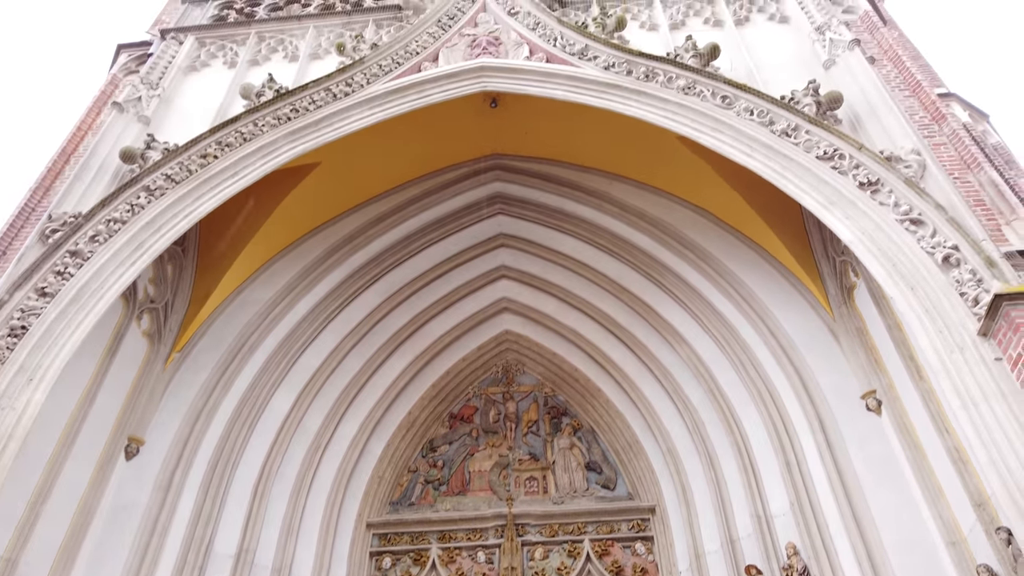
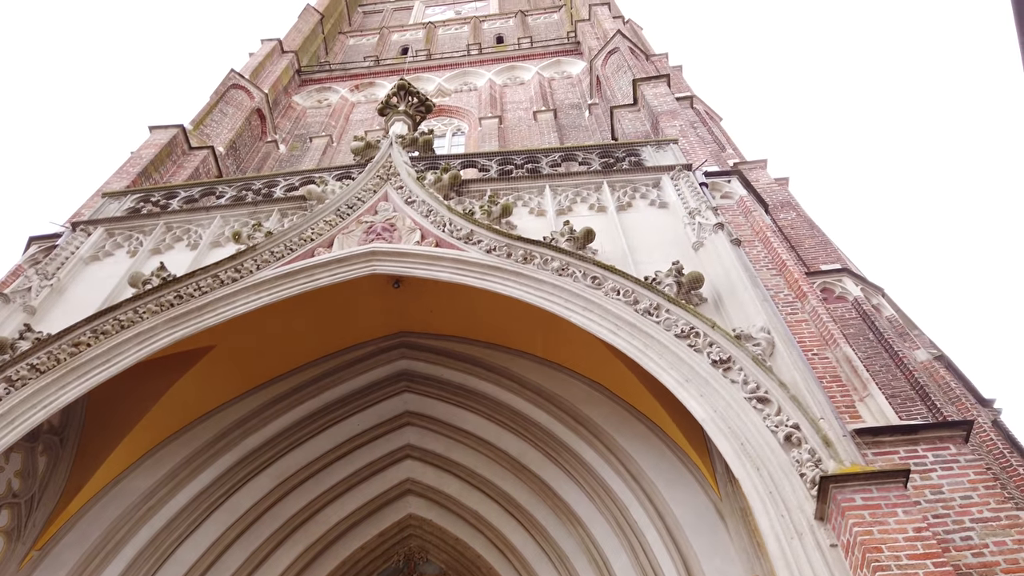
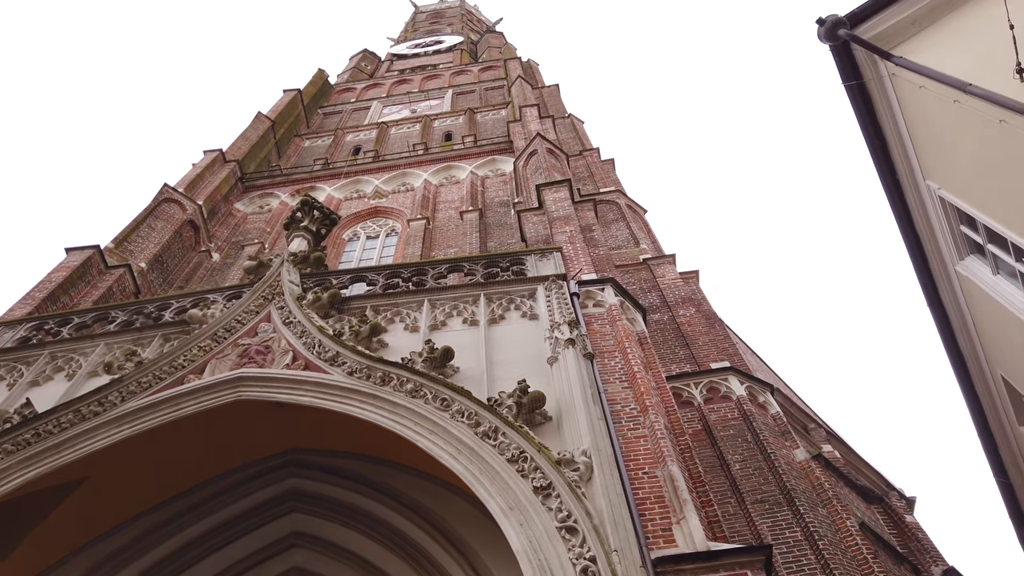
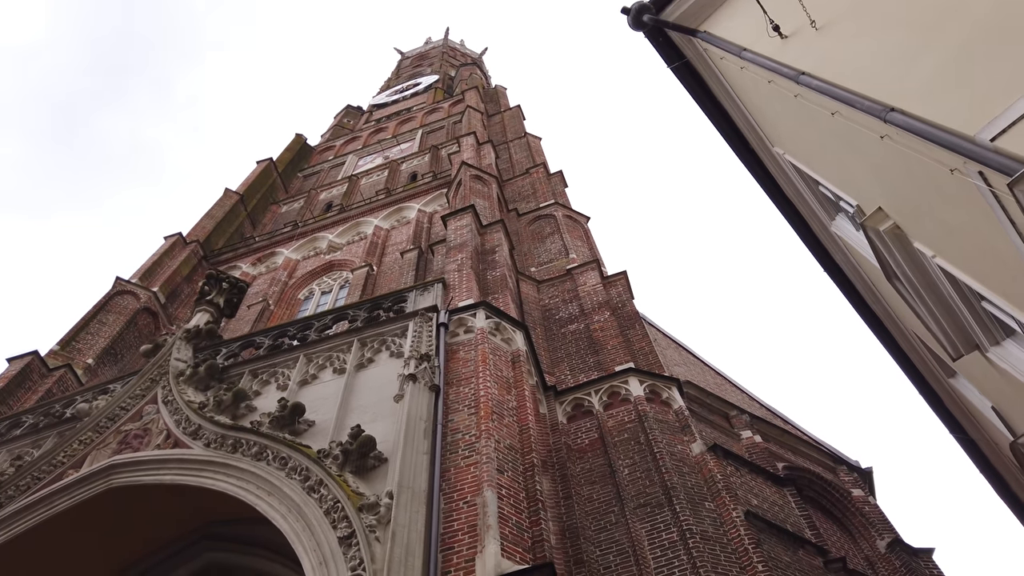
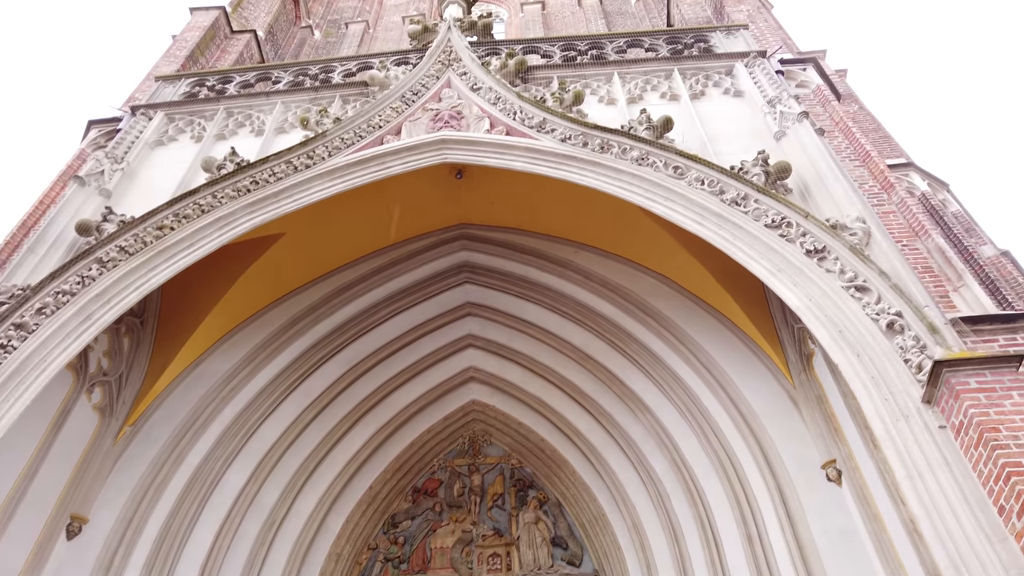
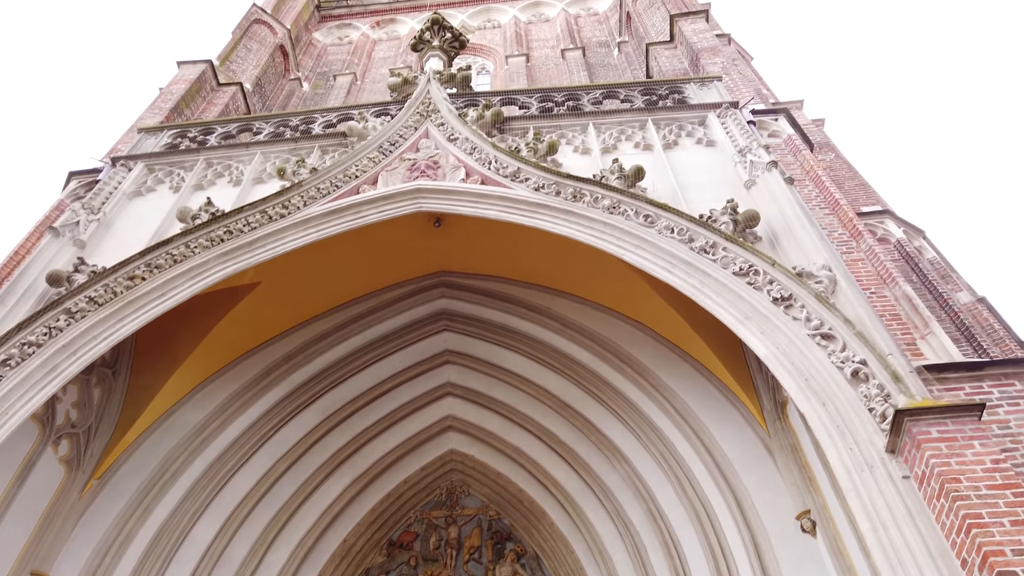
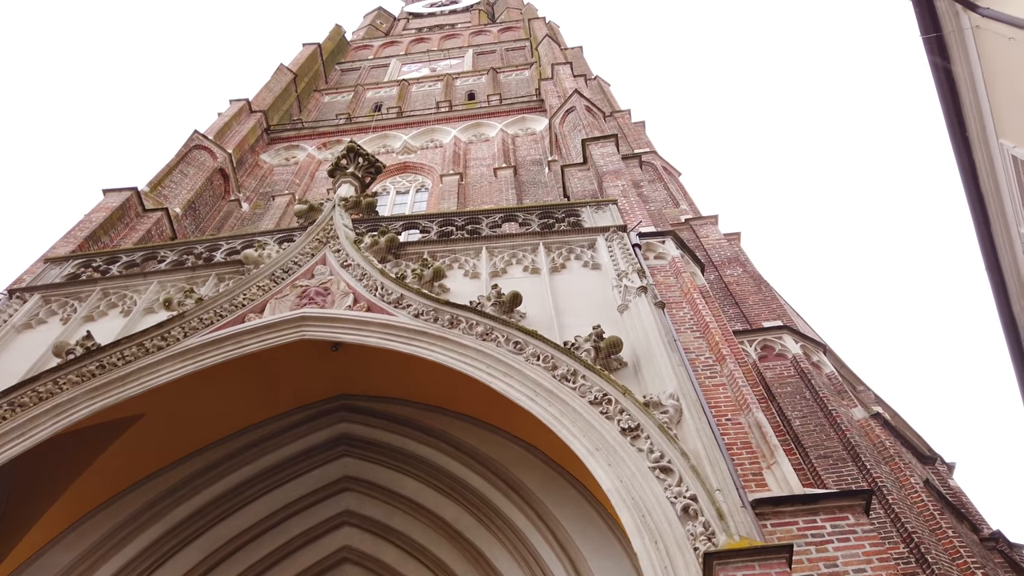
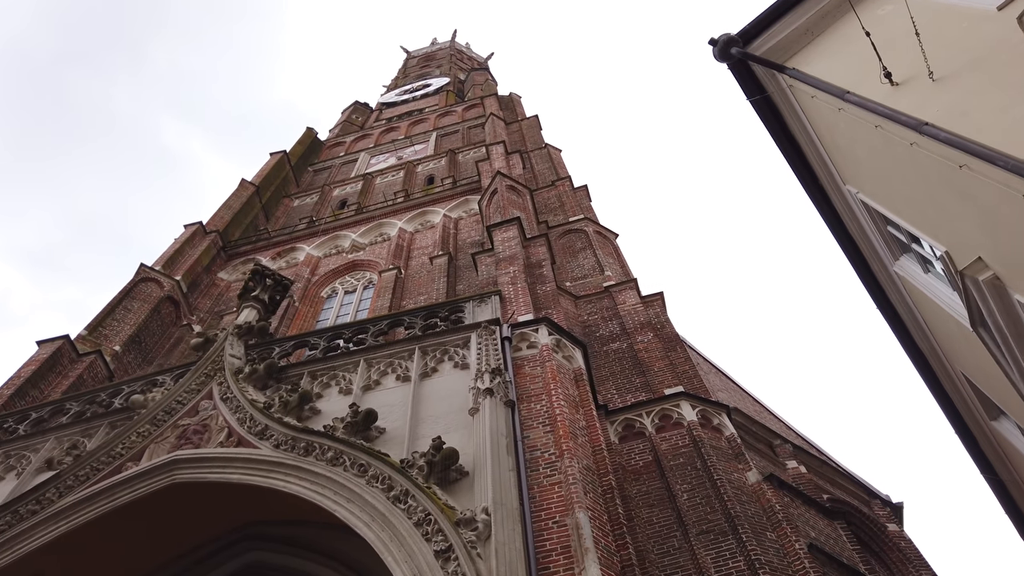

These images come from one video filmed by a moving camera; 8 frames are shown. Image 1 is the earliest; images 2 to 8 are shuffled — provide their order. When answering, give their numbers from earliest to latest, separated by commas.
5, 6, 2, 7, 3, 8, 4
